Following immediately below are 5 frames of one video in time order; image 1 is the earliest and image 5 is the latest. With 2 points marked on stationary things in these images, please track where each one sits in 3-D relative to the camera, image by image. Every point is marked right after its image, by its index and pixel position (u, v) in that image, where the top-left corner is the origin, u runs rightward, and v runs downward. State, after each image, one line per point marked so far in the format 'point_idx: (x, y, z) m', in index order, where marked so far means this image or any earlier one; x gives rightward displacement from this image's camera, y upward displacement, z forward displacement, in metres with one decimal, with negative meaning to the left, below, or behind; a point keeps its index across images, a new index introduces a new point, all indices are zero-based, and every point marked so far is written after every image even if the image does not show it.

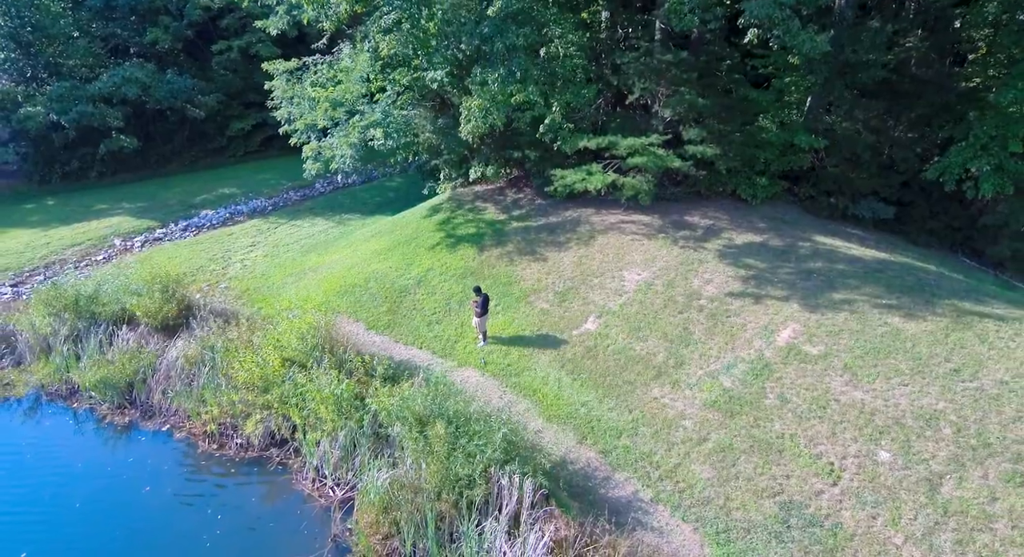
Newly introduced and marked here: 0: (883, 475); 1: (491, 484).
0: (+4.8, -2.5, +8.0) m
1: (-0.3, -2.8, +8.2) m
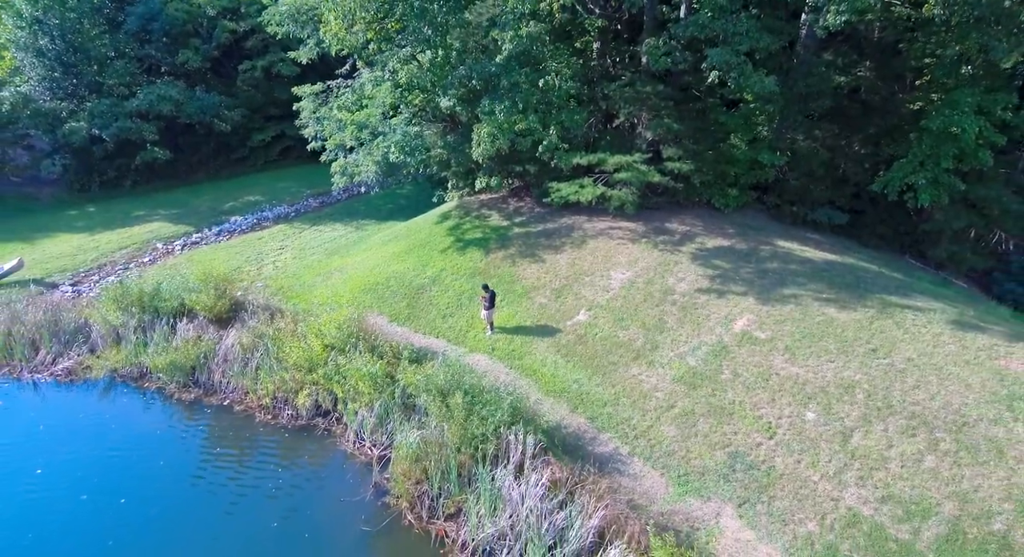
0: (+4.9, -2.5, +10.2) m
1: (-0.2, -2.8, +10.4) m
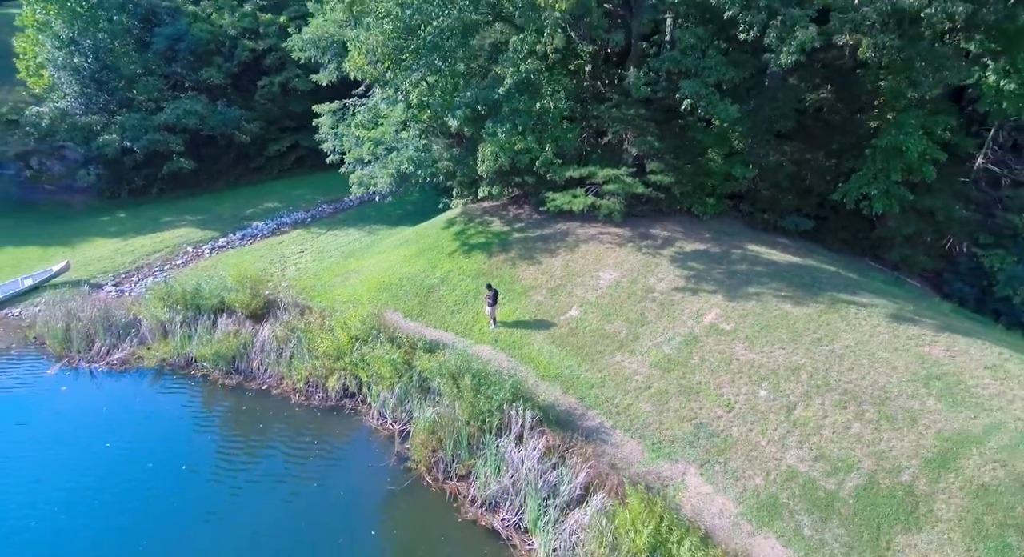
0: (+5.0, -2.5, +12.3) m
1: (-0.1, -2.8, +12.4) m
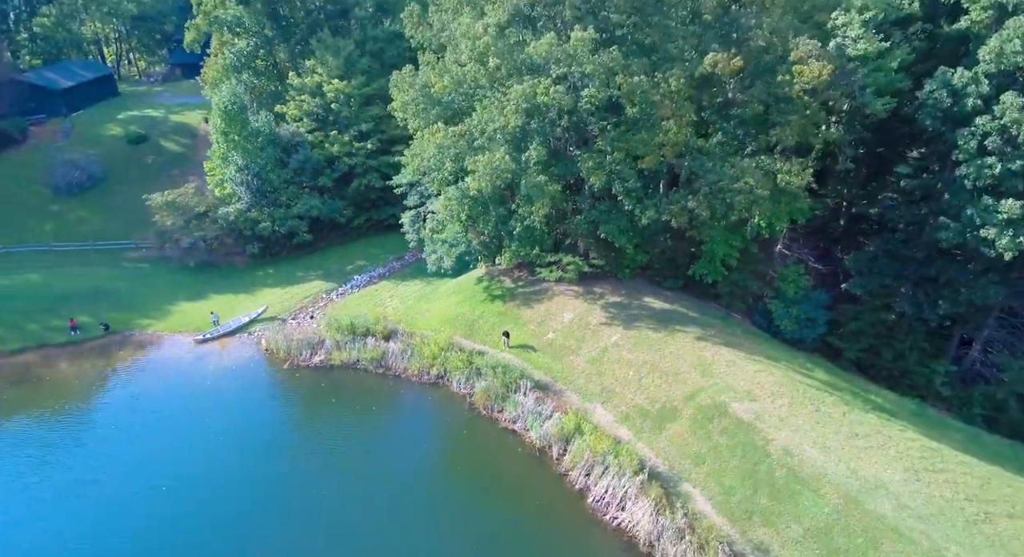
0: (+5.4, -4.6, +28.3) m
1: (+0.3, -4.9, +28.4) m
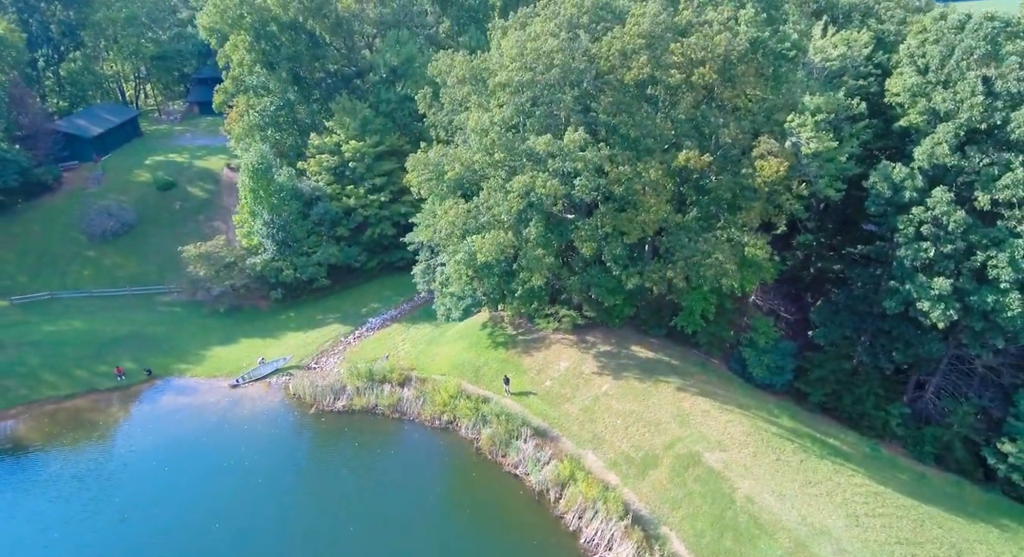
0: (+5.5, -7.8, +32.4) m
1: (+0.4, -8.1, +32.4) m
